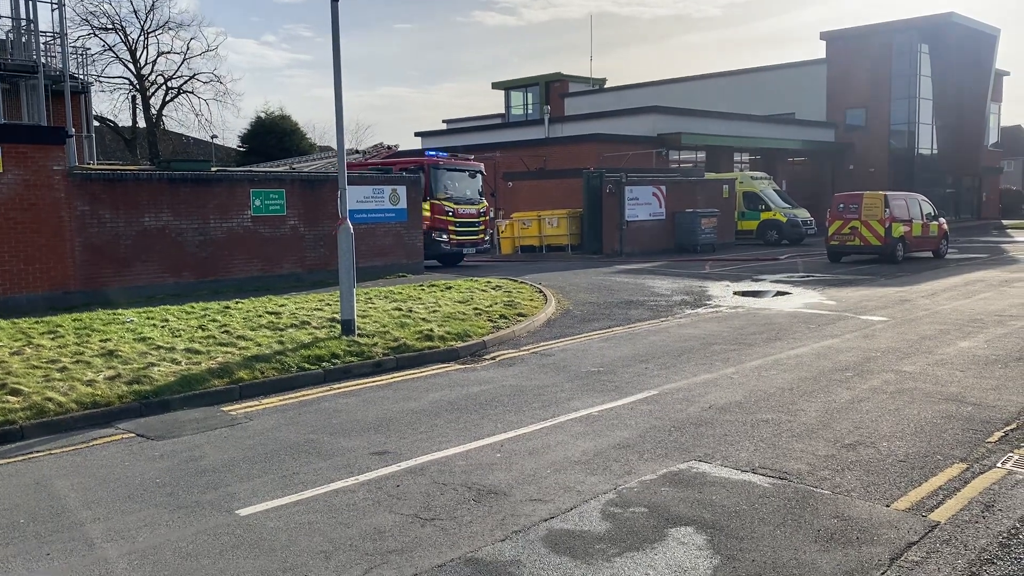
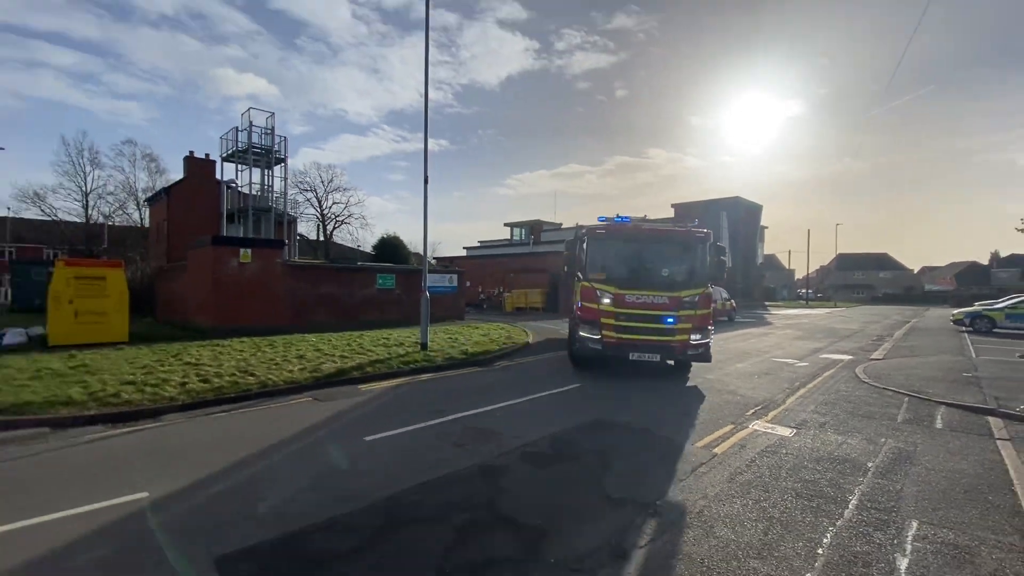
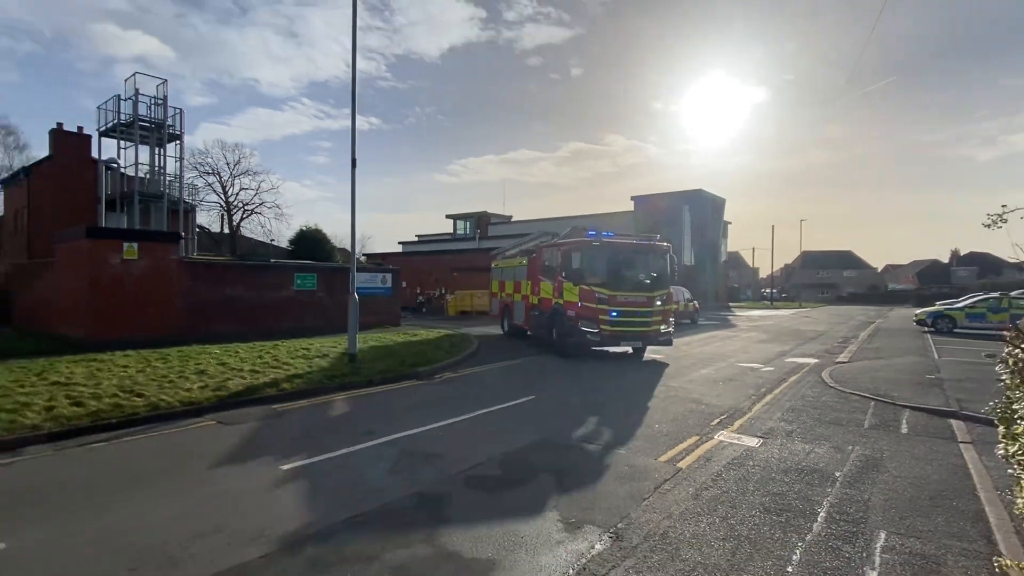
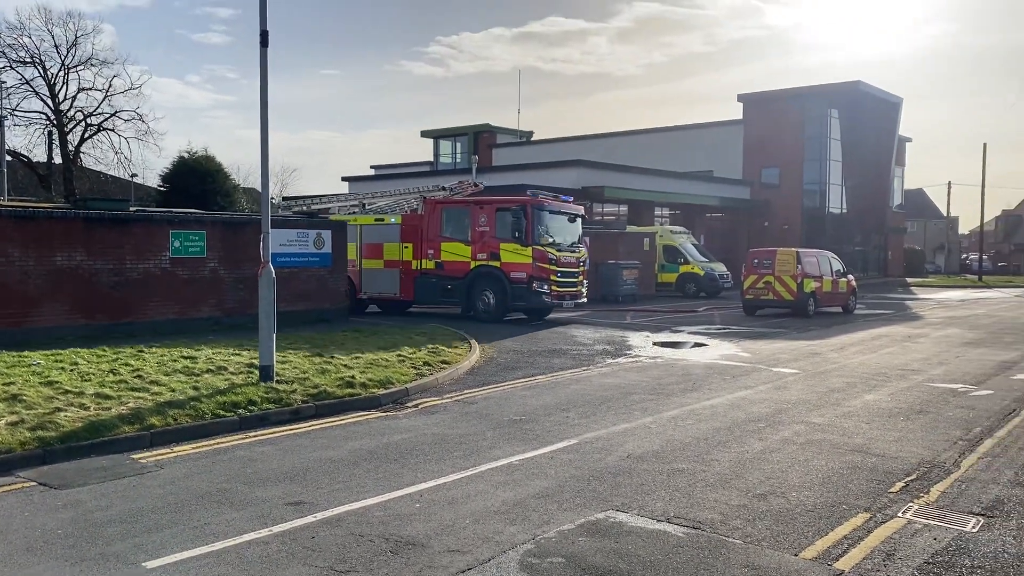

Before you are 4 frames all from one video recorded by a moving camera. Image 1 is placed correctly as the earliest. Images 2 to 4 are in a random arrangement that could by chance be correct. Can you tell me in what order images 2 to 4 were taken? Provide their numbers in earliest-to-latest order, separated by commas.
4, 3, 2
